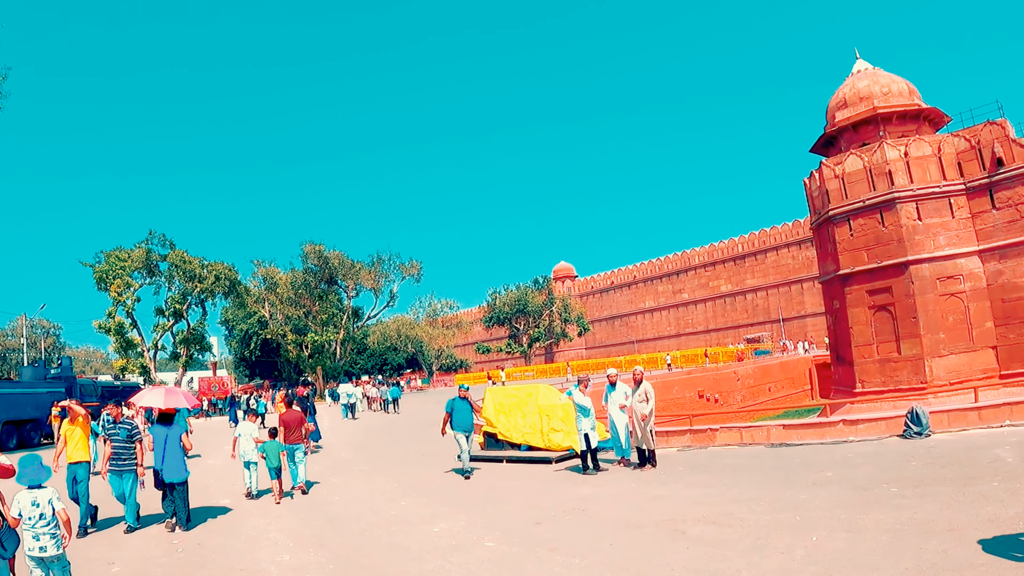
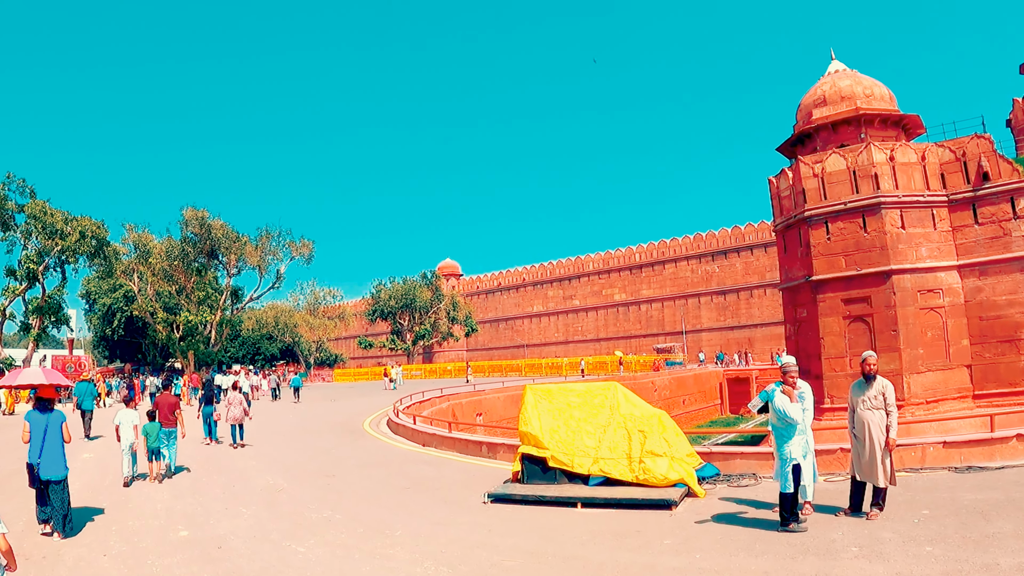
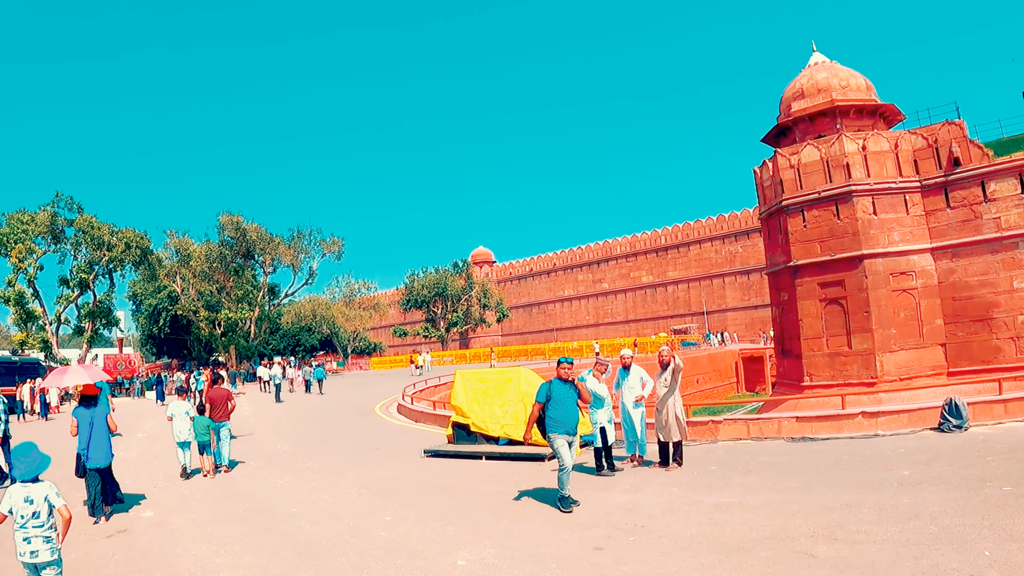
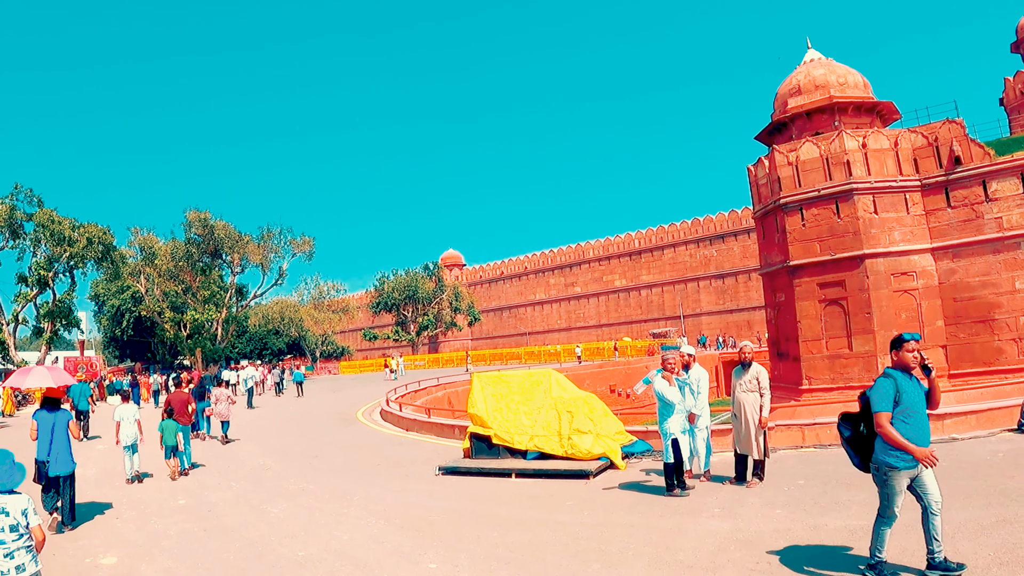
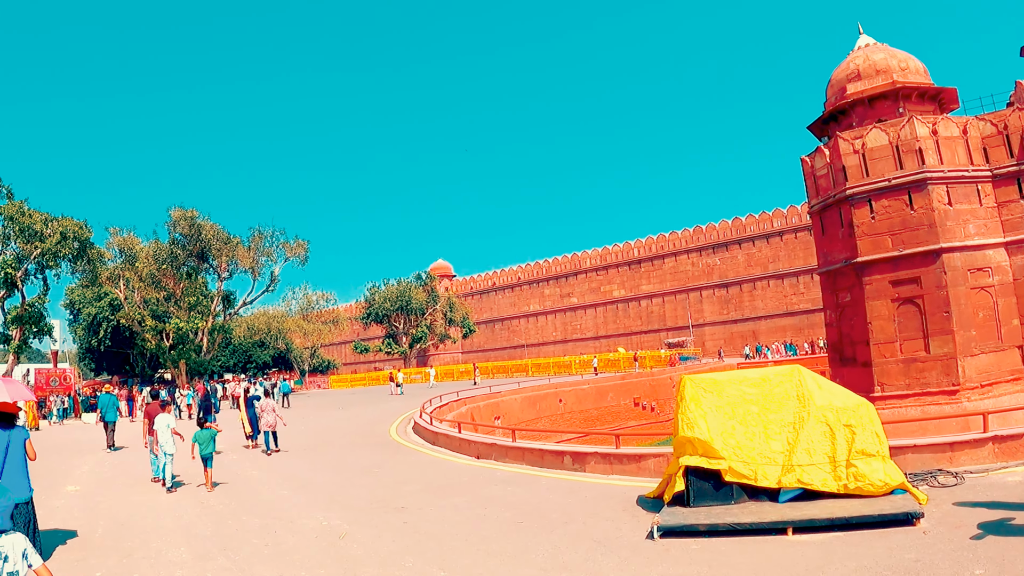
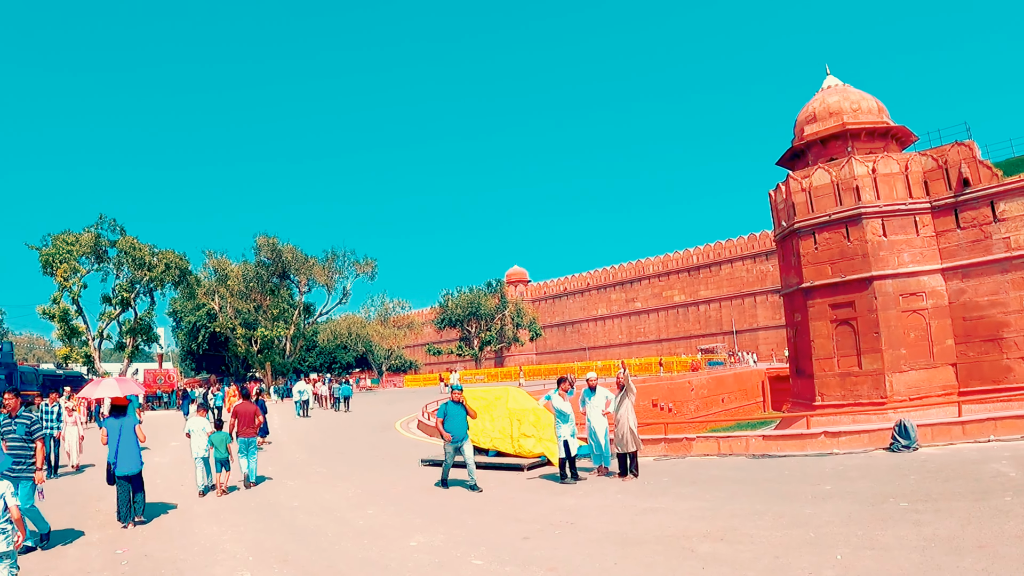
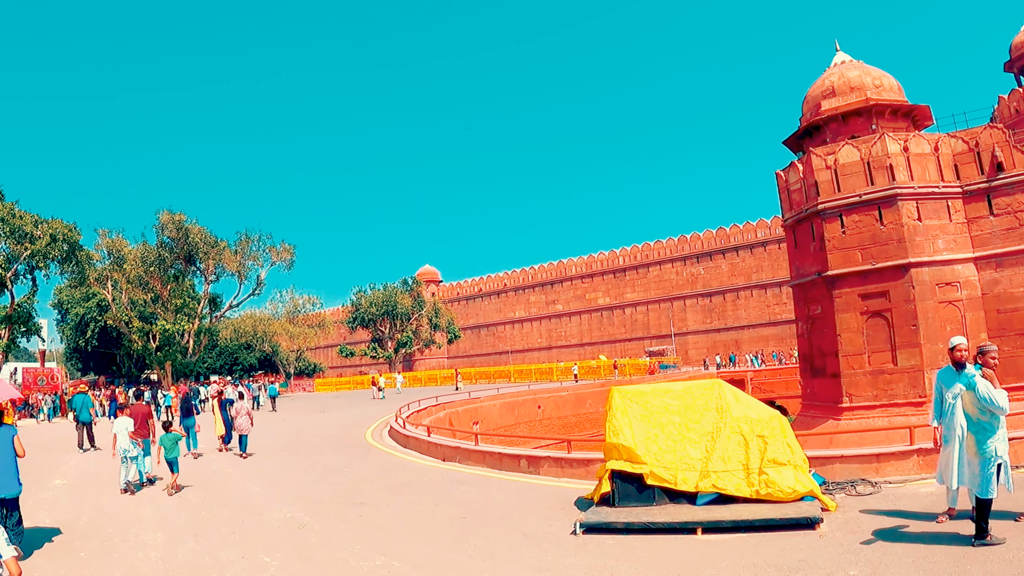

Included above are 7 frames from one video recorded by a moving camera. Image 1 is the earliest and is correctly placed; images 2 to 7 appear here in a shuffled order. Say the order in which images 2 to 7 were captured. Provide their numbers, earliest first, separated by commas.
6, 3, 4, 2, 7, 5
